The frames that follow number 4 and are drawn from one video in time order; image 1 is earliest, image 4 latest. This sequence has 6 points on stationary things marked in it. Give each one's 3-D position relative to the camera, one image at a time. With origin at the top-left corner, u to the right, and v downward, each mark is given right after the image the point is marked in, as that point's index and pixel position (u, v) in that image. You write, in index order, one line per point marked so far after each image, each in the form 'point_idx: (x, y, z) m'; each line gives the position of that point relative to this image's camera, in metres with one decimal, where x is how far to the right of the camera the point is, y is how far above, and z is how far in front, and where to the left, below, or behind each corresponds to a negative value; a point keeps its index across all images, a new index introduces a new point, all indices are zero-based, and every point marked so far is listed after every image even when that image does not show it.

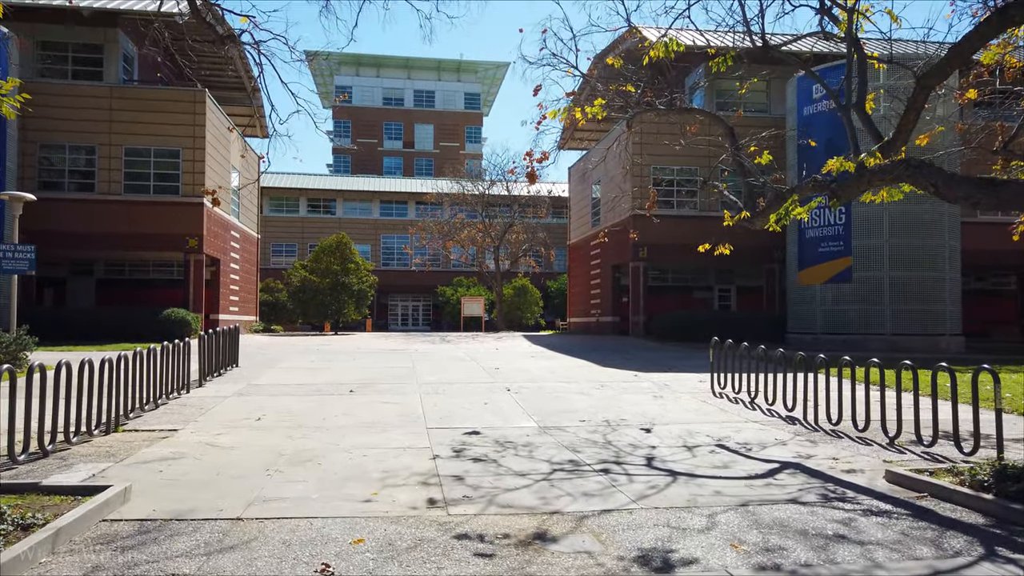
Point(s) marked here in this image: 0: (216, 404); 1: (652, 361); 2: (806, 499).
0: (-4.4, -1.7, +11.4) m
1: (+3.6, -1.9, +19.4) m
2: (+2.4, -1.7, +6.2) m
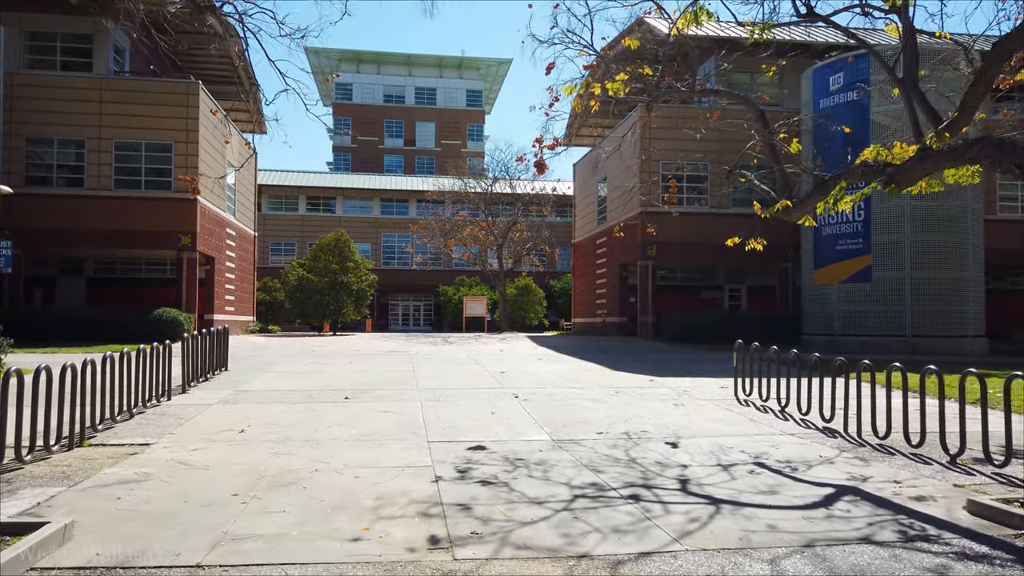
0: (-4.3, -1.7, +10.4) m
1: (+3.7, -1.8, +18.4) m
2: (+2.5, -1.7, +5.2) m
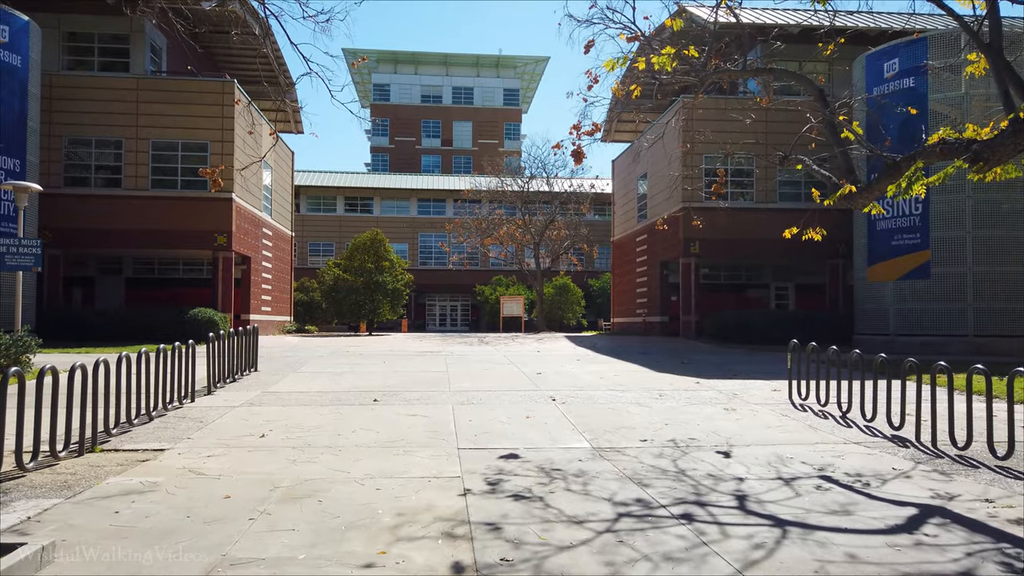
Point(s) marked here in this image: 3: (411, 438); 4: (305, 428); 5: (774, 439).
0: (-3.8, -1.7, +9.9) m
1: (+4.6, -1.8, +17.5) m
2: (+2.7, -1.6, +4.4) m
3: (-1.1, -1.7, +8.6) m
4: (-2.5, -1.7, +9.1) m
5: (+3.0, -1.7, +8.7) m
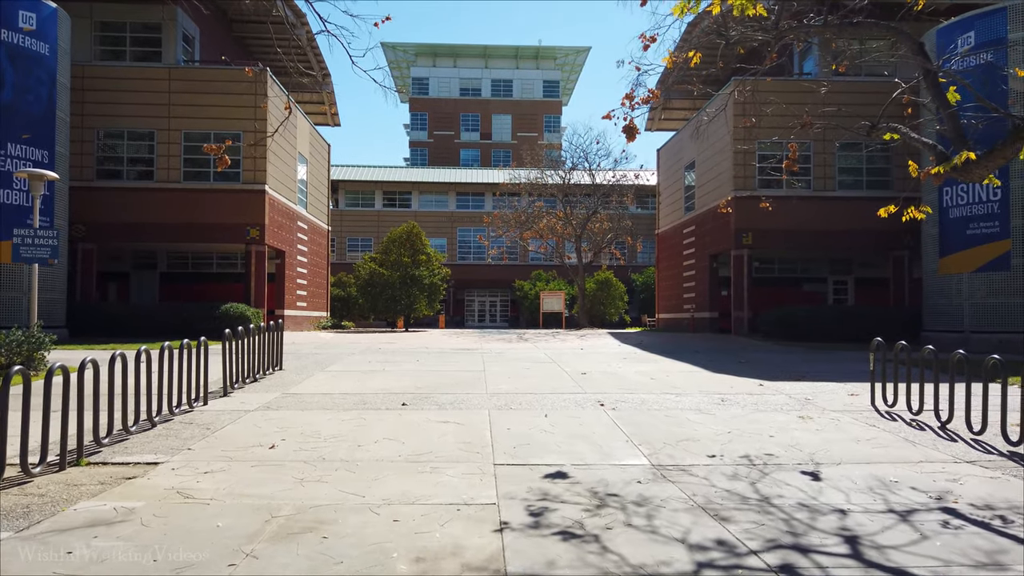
0: (-3.3, -1.6, +8.9) m
1: (+5.5, -1.6, +16.0) m
2: (+2.9, -1.6, +3.0) m
3: (-0.7, -1.6, +7.4) m
4: (-2.0, -1.6, +8.0) m
5: (+3.4, -1.6, +7.3) m
